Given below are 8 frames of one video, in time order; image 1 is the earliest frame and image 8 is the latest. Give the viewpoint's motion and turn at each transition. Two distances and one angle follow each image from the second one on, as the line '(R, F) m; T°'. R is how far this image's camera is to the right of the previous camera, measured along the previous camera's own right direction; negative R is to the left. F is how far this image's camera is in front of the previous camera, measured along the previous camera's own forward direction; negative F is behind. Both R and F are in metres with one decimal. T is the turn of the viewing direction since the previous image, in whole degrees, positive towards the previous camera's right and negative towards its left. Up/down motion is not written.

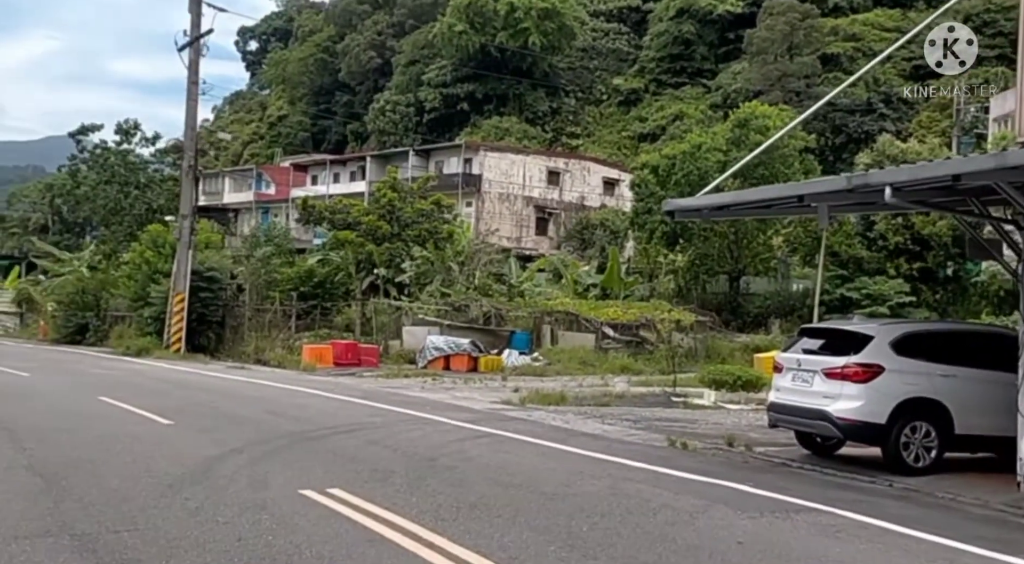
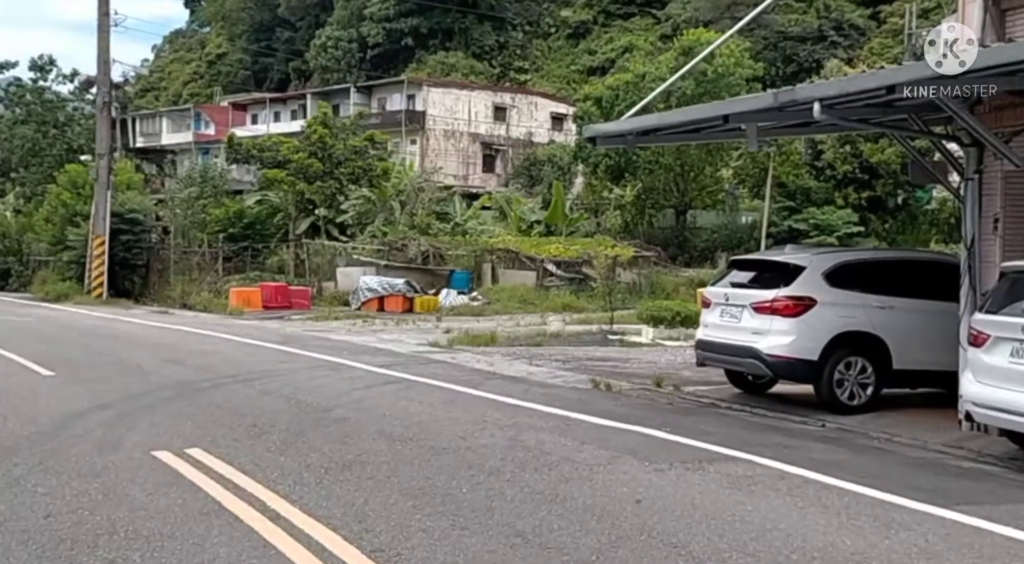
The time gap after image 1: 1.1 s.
(+0.6, +1.0) m; +2°
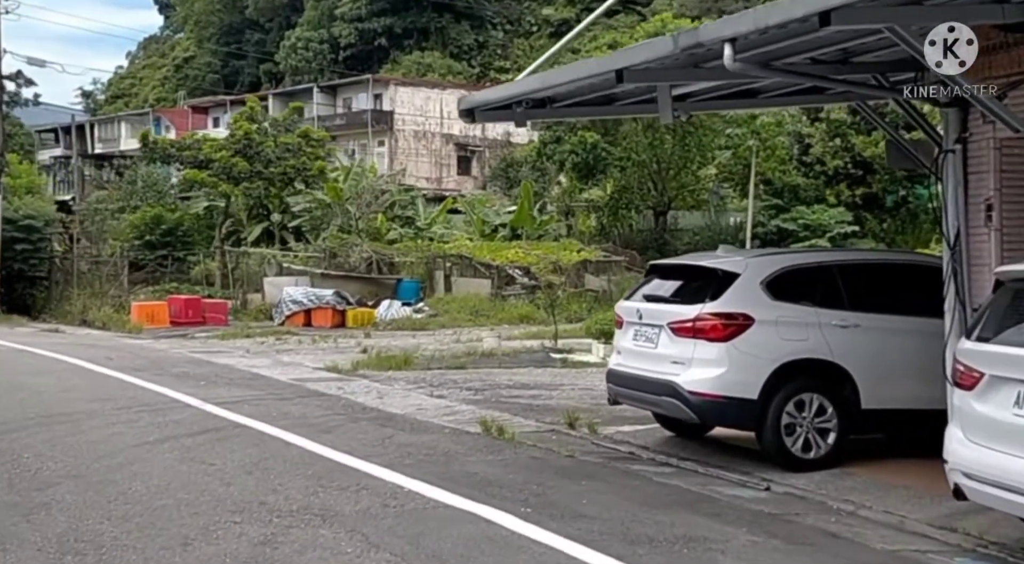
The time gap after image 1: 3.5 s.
(+1.4, +3.0) m; 0°
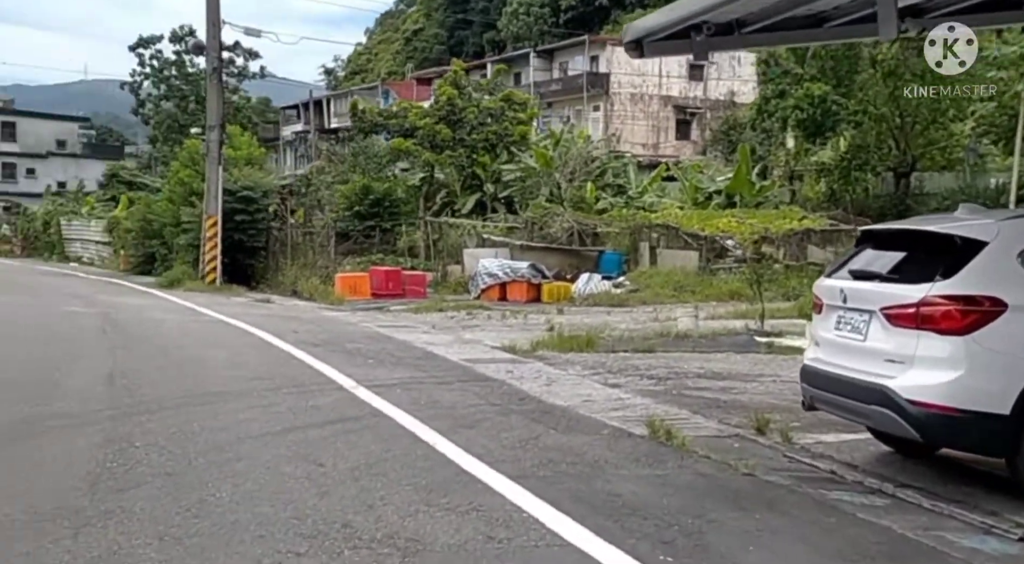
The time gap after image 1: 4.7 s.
(+0.5, +1.5) m; -12°
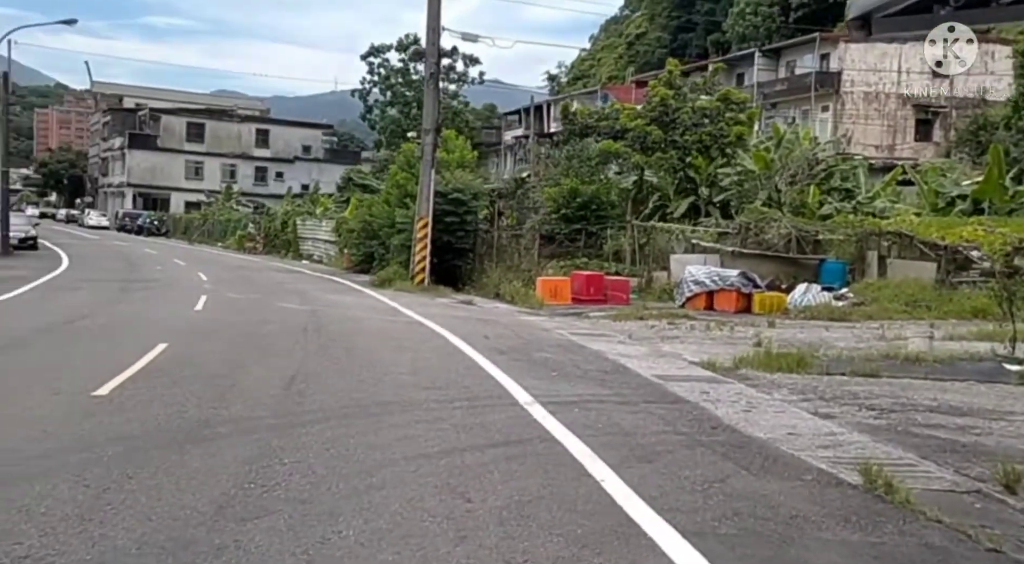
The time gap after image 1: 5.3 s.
(+0.2, +1.4) m; -12°
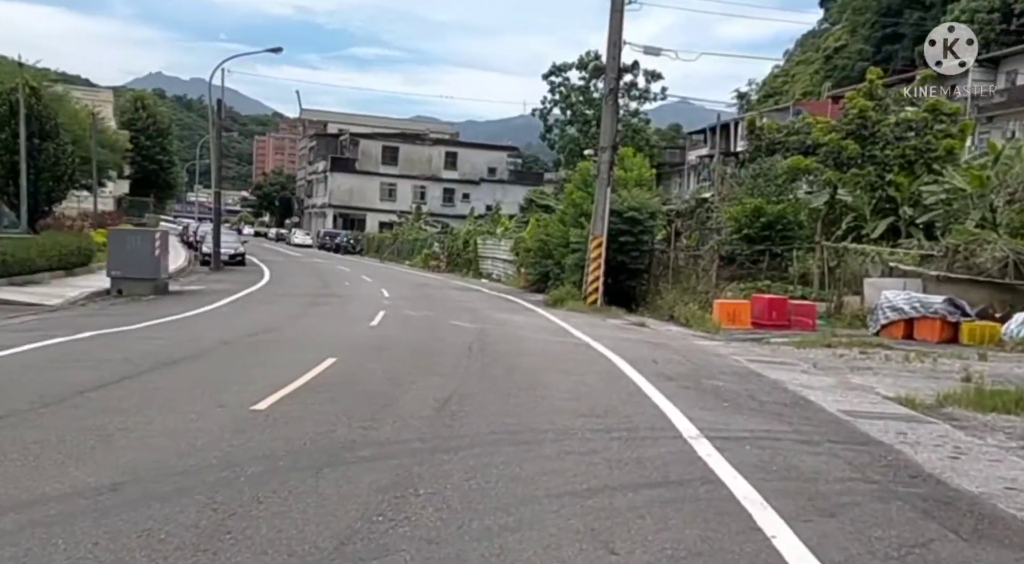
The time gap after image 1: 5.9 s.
(+0.2, +0.9) m; -10°
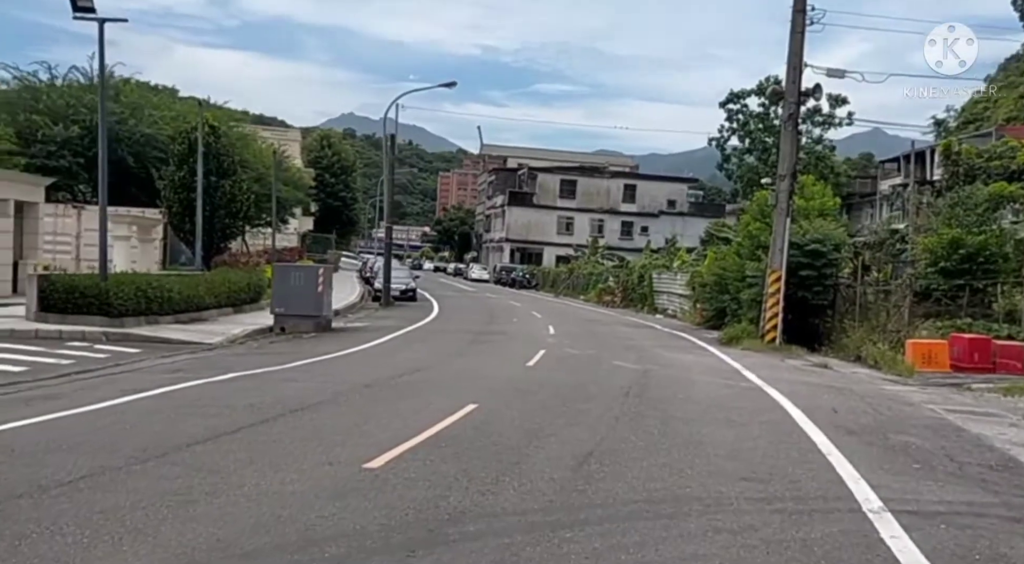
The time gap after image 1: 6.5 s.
(+0.3, +0.9) m; -10°
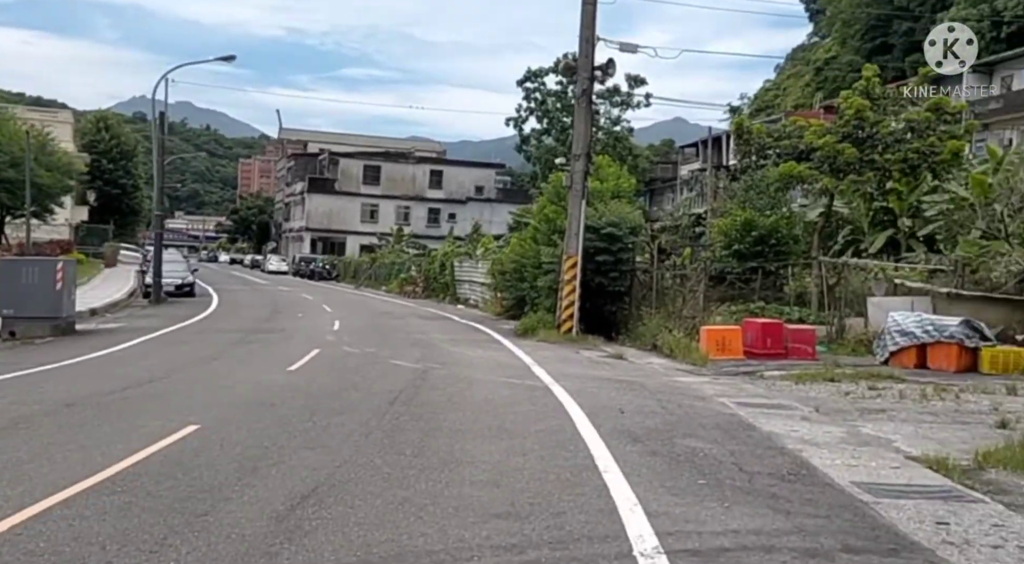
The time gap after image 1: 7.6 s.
(+0.7, +1.4) m; +10°
